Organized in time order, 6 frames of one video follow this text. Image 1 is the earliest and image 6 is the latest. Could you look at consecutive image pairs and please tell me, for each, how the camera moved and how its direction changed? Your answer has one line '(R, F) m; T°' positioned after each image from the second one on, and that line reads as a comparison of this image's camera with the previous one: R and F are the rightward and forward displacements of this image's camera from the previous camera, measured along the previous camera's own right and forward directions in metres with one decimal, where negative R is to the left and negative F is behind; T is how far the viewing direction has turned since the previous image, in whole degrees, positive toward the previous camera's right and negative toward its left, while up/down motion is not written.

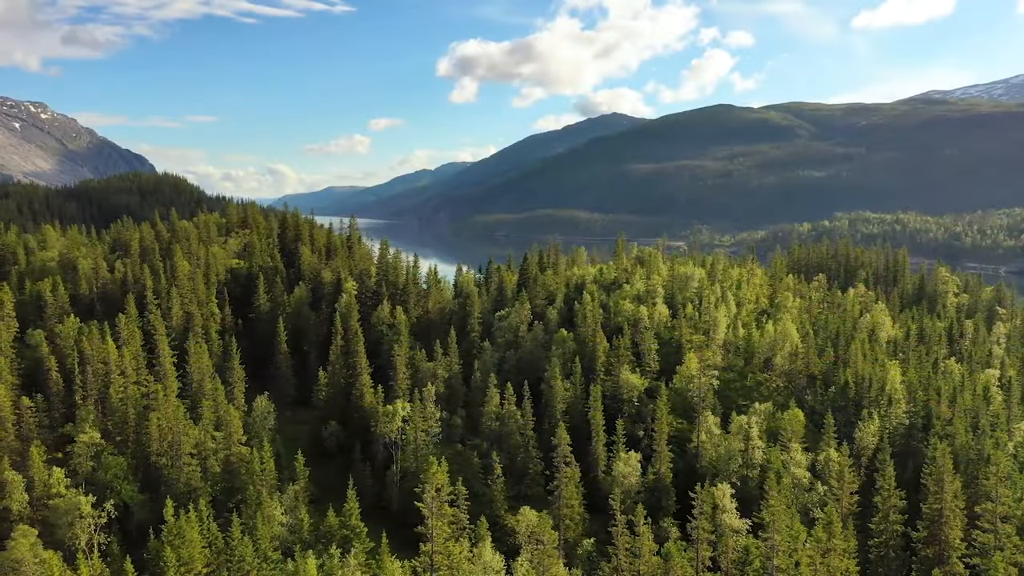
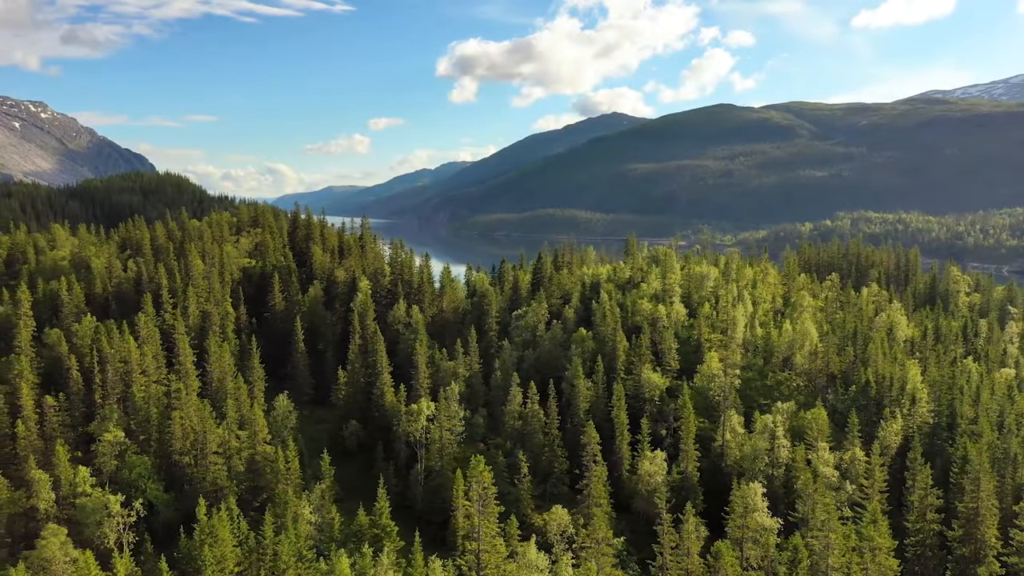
(-4.3, 0.0) m; 0°
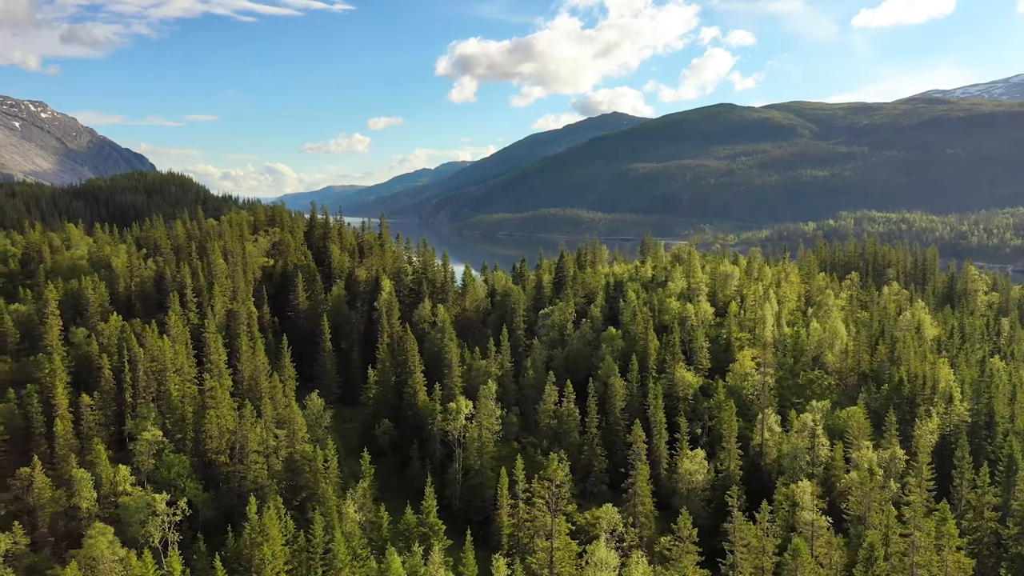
(-6.7, 0.0) m; 0°
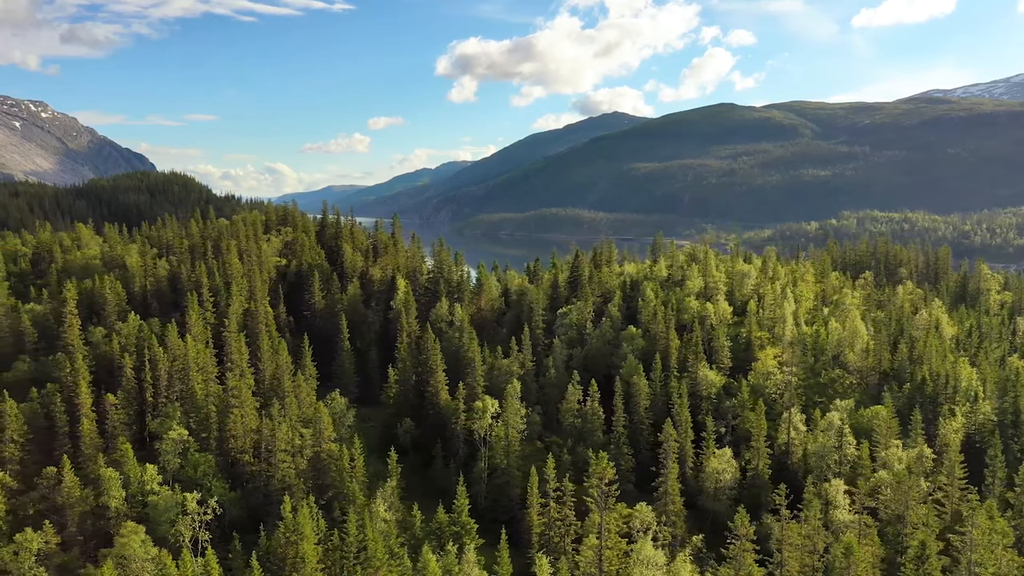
(-4.5, 0.0) m; 0°
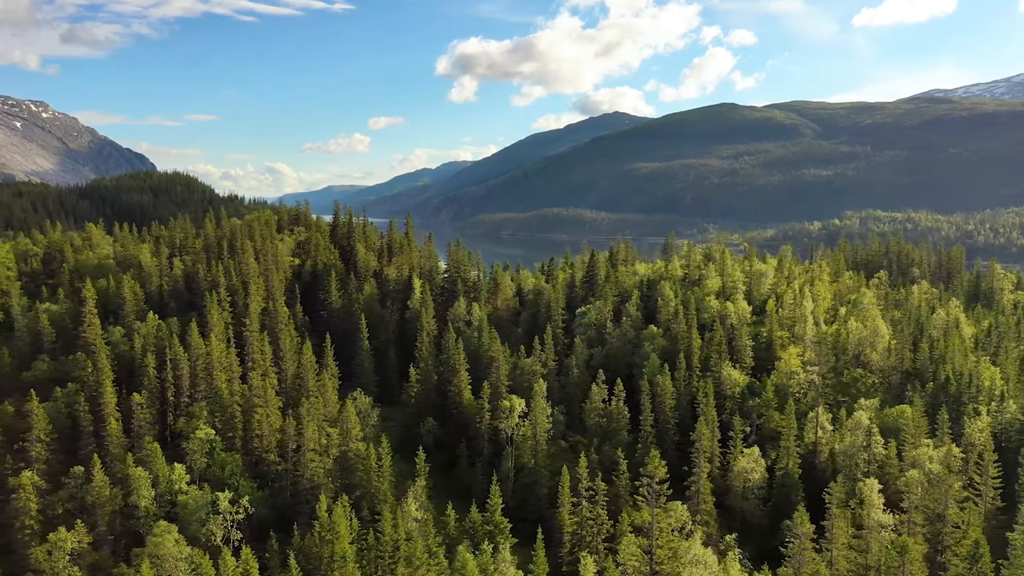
(-4.7, 0.0) m; 0°
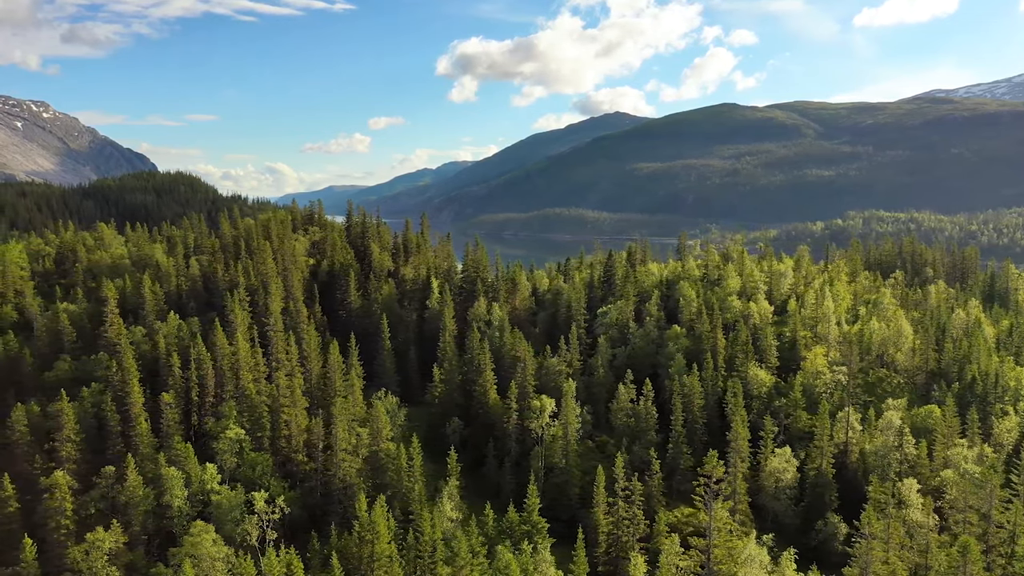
(-5.2, +0.1) m; 0°
